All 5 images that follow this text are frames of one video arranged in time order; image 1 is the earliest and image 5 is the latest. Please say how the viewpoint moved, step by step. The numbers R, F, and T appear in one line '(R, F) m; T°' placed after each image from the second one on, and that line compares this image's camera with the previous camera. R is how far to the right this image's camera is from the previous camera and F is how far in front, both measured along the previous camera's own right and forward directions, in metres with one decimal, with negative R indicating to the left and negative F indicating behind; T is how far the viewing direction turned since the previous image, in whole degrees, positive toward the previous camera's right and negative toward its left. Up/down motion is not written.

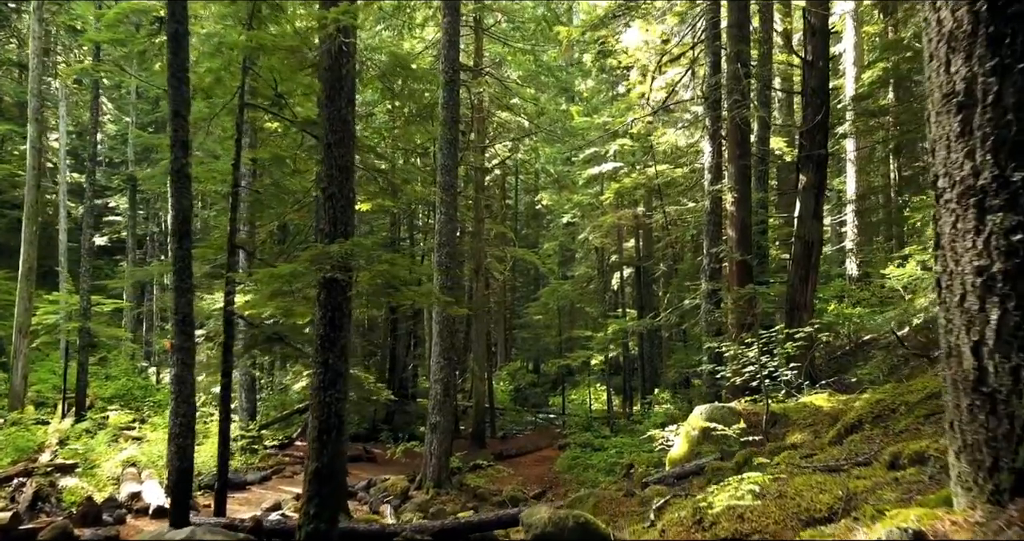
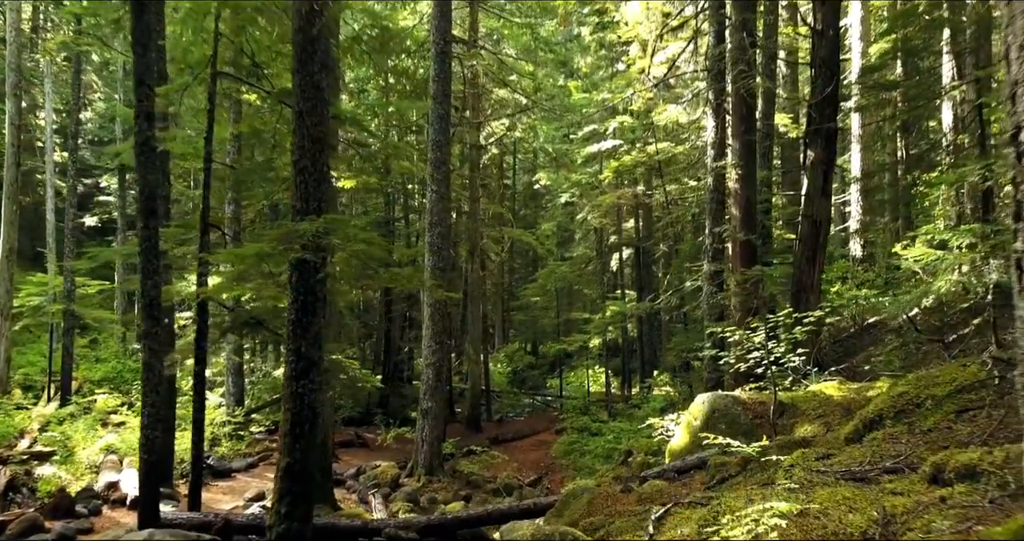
(+0.1, +0.5) m; 0°
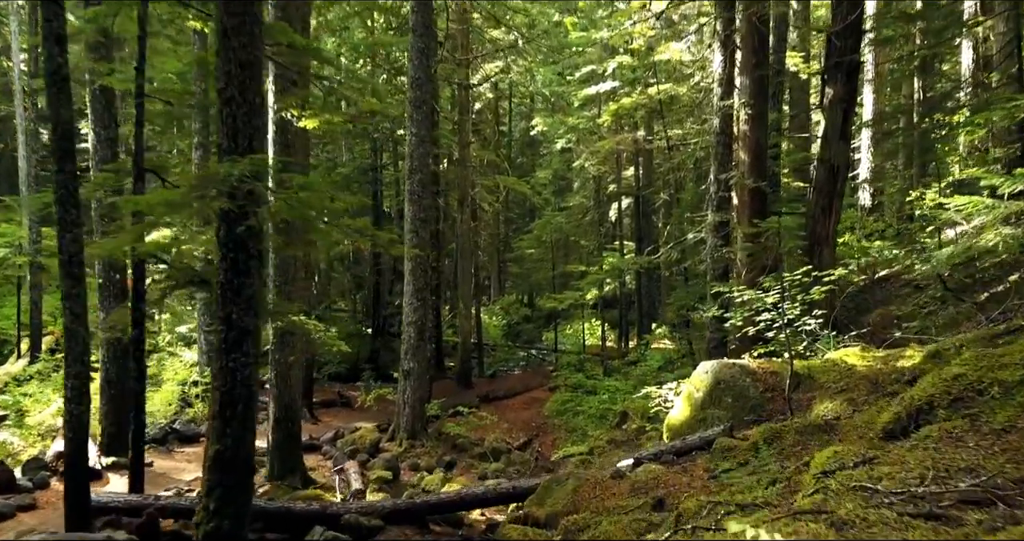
(+0.2, +1.0) m; 0°
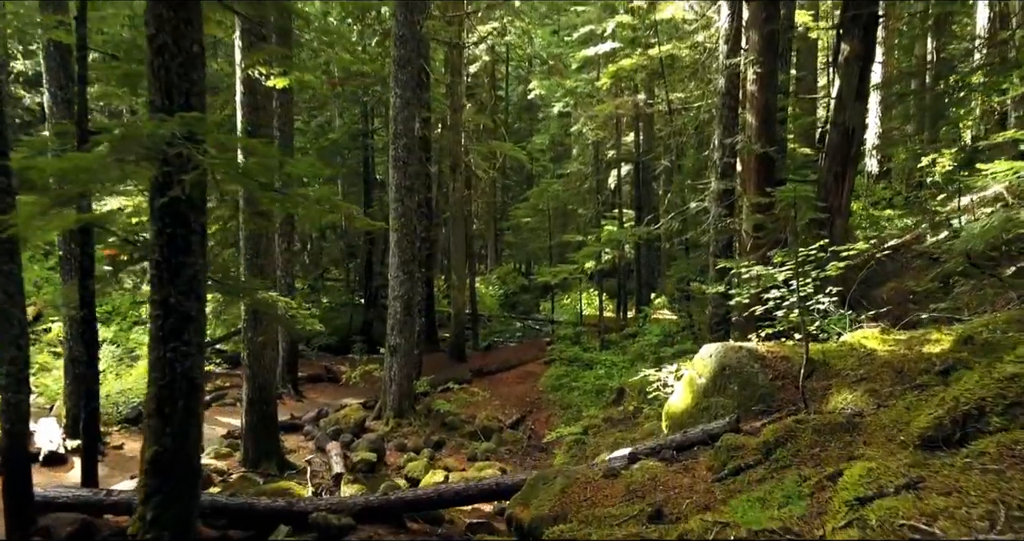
(+0.1, +0.6) m; 0°
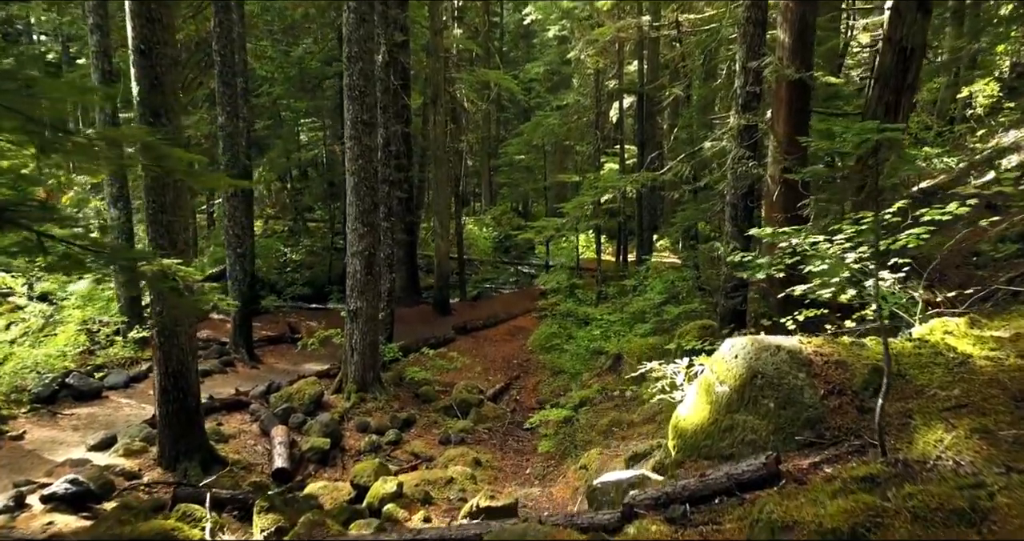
(+0.3, +1.7) m; 0°
